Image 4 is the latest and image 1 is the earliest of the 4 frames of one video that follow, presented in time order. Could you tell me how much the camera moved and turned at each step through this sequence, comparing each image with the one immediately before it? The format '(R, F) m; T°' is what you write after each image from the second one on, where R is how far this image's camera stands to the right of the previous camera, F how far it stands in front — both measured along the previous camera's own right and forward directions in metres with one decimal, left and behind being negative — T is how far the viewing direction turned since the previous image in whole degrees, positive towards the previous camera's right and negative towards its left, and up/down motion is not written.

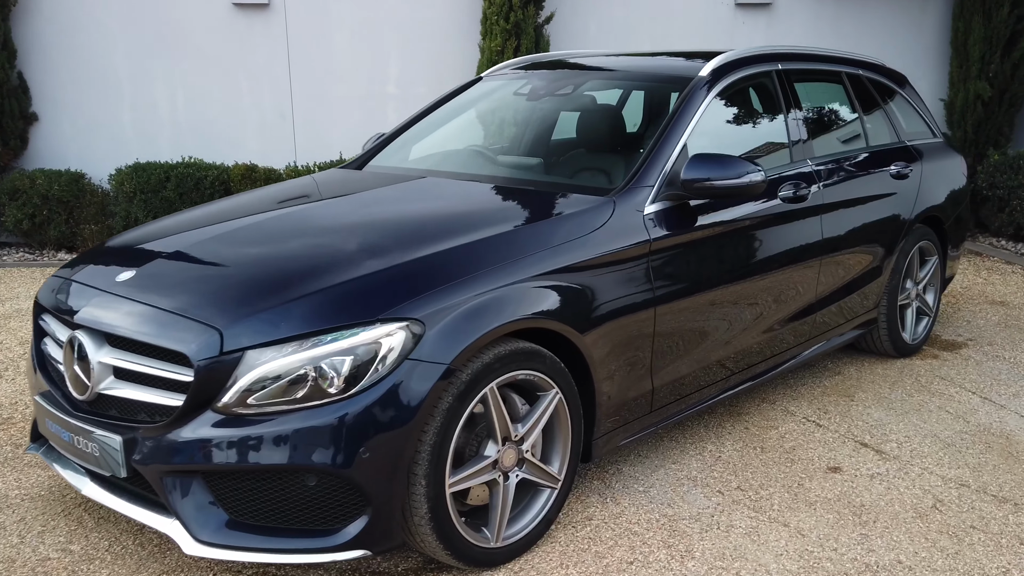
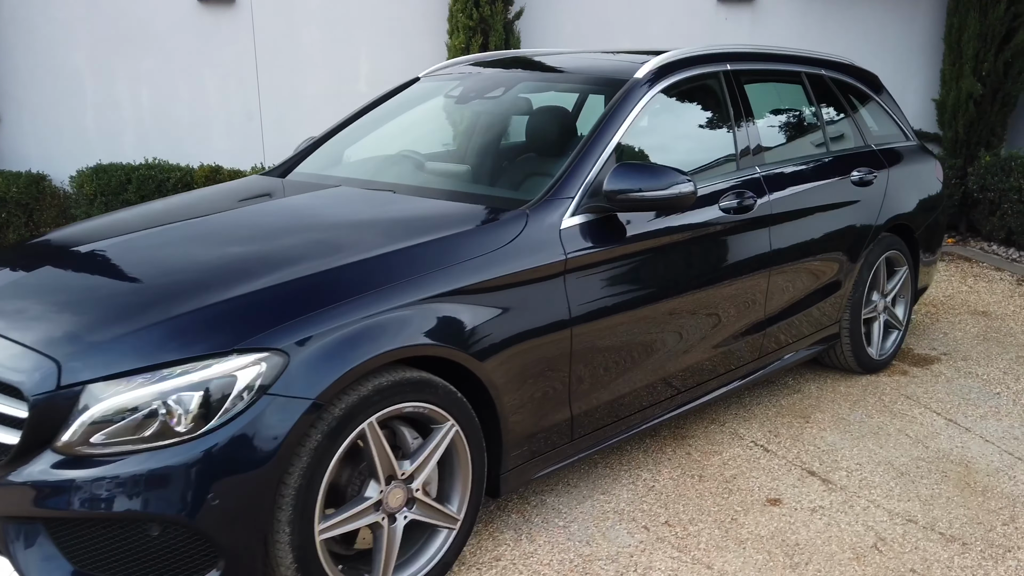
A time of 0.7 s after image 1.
(+0.3, +0.2) m; -1°
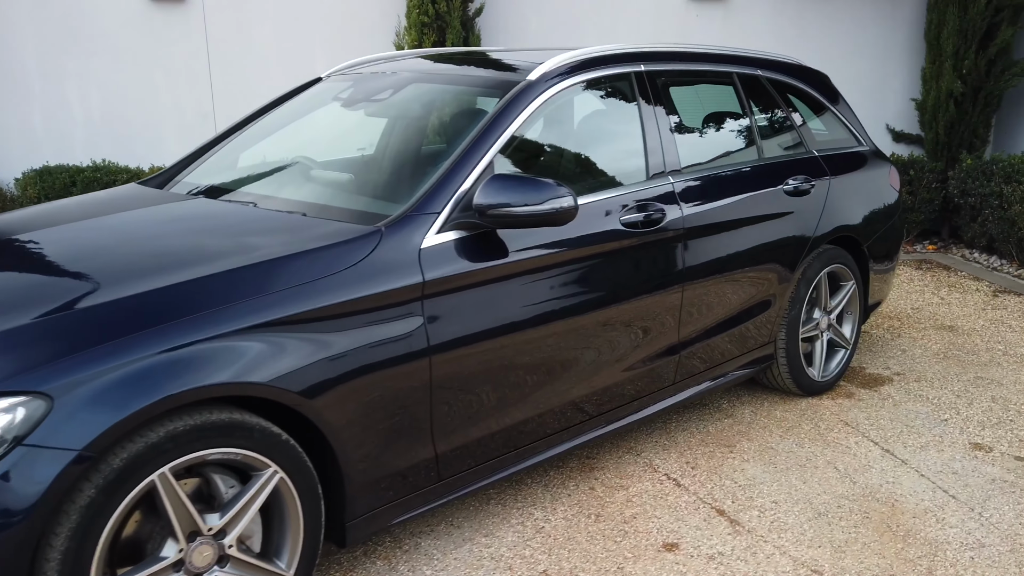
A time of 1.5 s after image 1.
(+0.4, +0.3) m; -1°
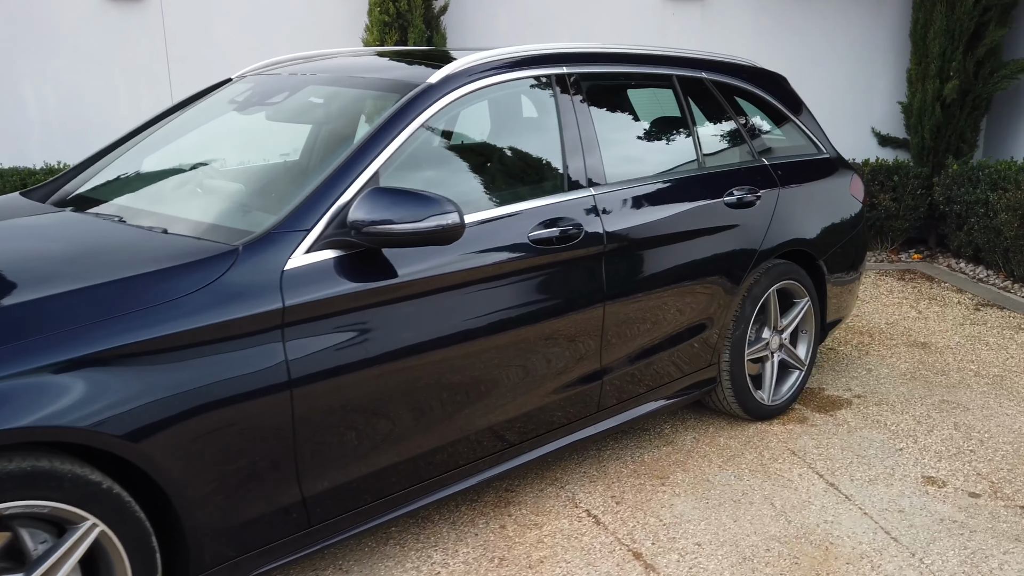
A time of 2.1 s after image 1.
(+0.3, +0.2) m; -1°
